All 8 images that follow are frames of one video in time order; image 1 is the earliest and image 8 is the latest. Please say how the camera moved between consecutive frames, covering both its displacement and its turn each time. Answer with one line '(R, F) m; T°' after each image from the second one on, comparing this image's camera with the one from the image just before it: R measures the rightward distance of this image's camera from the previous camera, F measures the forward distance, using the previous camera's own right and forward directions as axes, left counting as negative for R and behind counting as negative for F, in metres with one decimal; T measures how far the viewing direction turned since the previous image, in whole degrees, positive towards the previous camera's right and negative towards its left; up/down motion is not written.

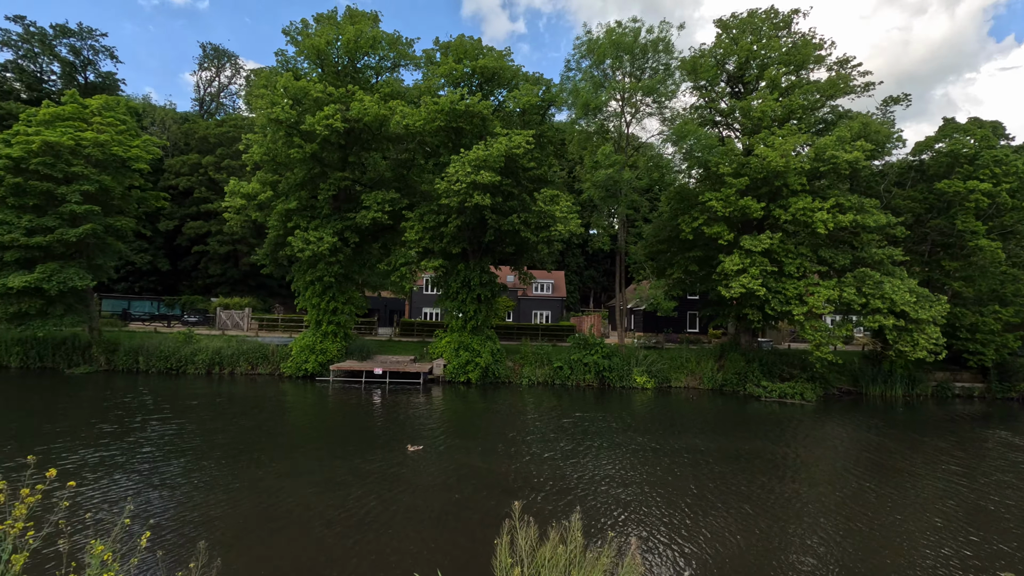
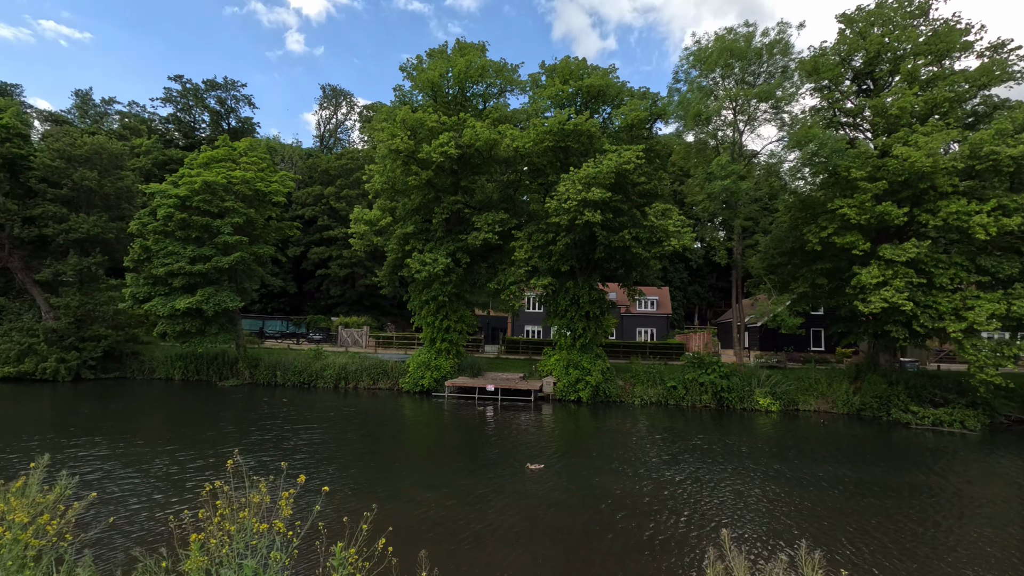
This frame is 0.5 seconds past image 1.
(-0.6, -0.1) m; -10°
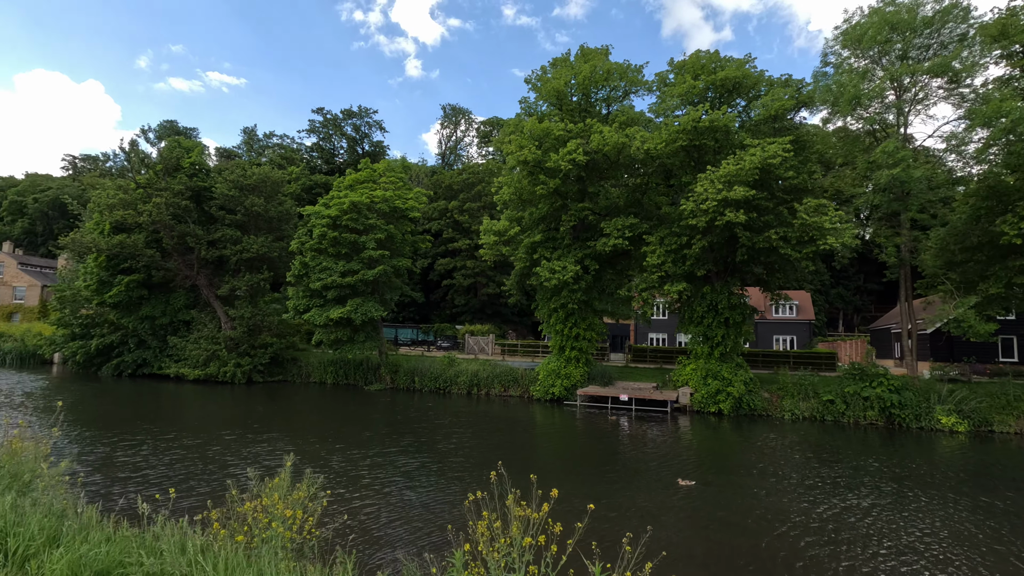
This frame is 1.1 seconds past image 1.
(-0.7, +0.1) m; -12°
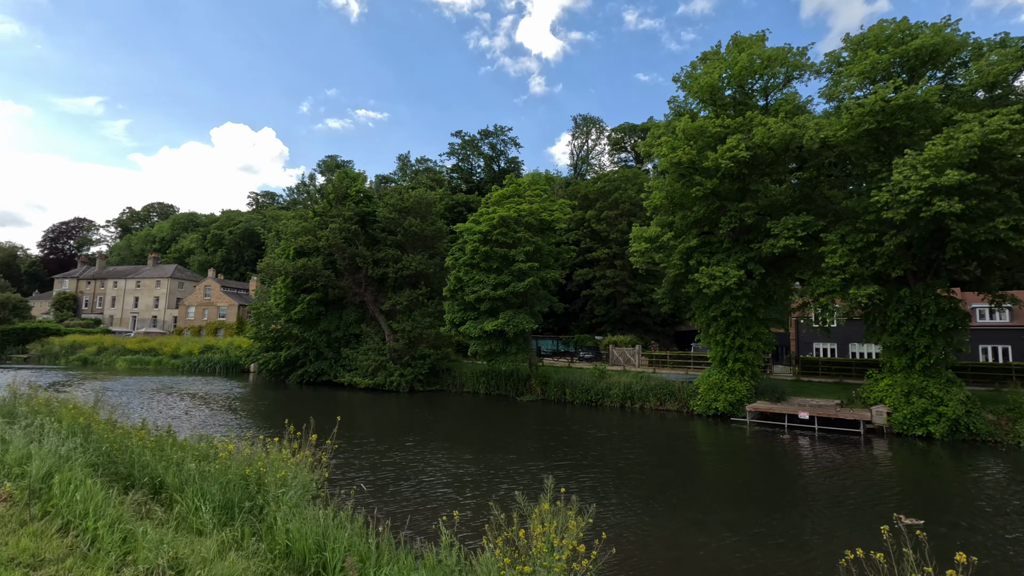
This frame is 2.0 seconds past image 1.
(-1.0, +0.2) m; -14°
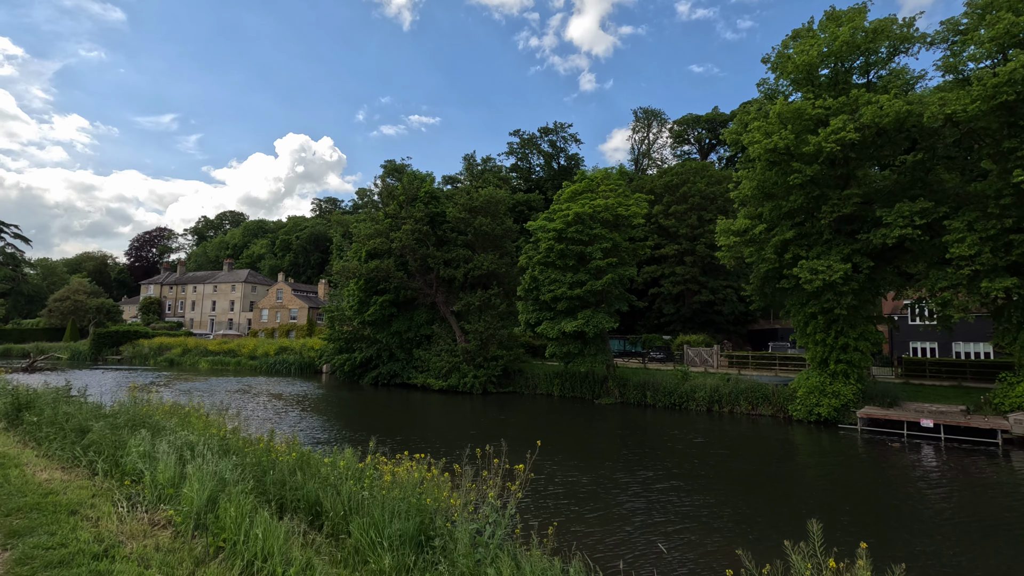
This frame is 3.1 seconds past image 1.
(-1.1, +0.7) m; -6°
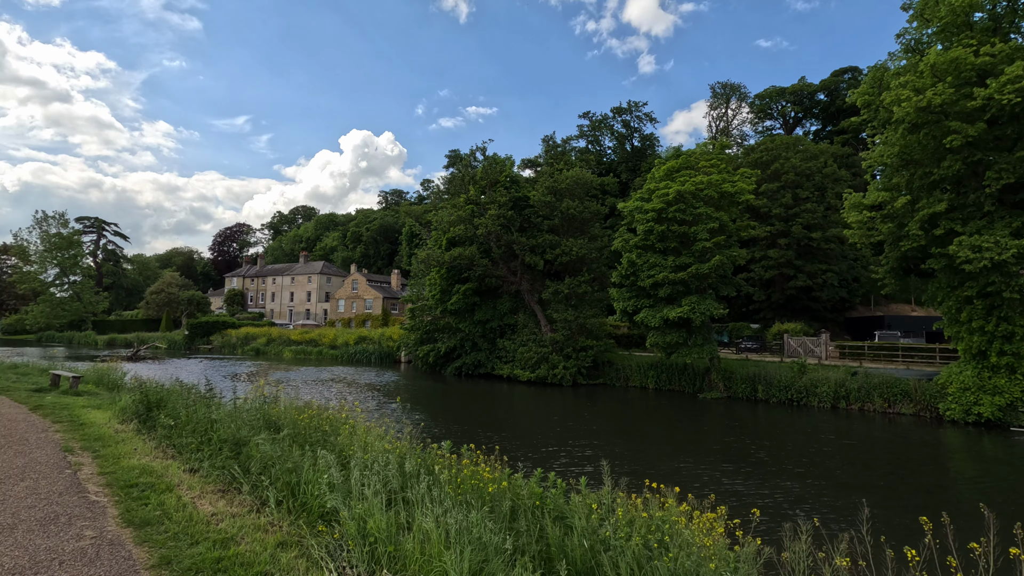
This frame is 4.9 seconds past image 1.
(-1.6, +1.3) m; -6°
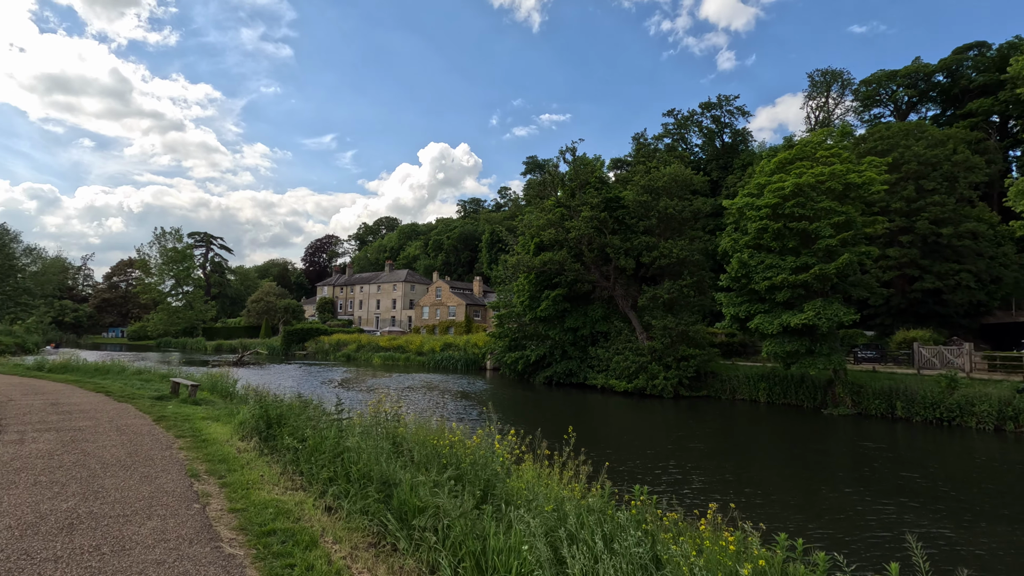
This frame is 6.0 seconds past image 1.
(-0.9, +1.0) m; -8°
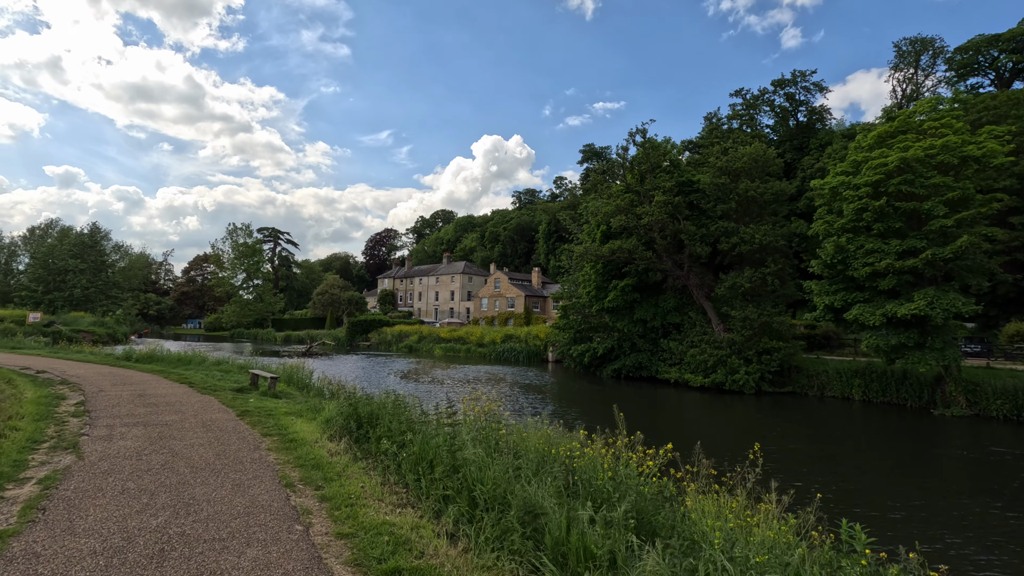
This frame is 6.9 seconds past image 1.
(-0.7, +0.8) m; -6°
